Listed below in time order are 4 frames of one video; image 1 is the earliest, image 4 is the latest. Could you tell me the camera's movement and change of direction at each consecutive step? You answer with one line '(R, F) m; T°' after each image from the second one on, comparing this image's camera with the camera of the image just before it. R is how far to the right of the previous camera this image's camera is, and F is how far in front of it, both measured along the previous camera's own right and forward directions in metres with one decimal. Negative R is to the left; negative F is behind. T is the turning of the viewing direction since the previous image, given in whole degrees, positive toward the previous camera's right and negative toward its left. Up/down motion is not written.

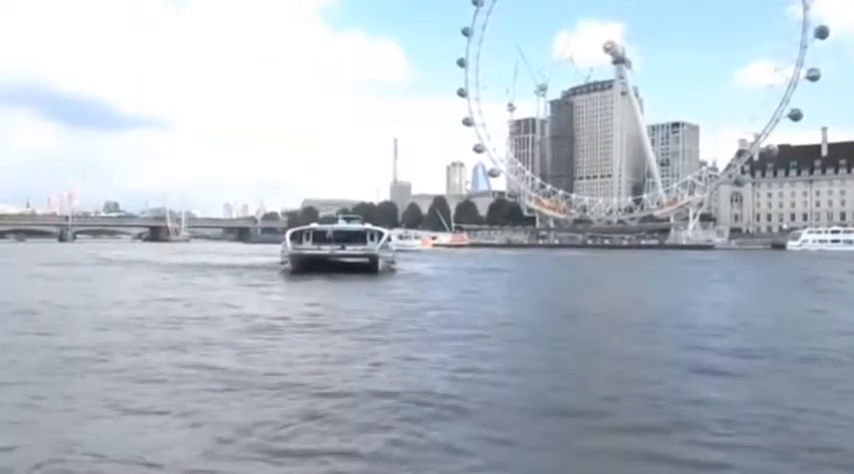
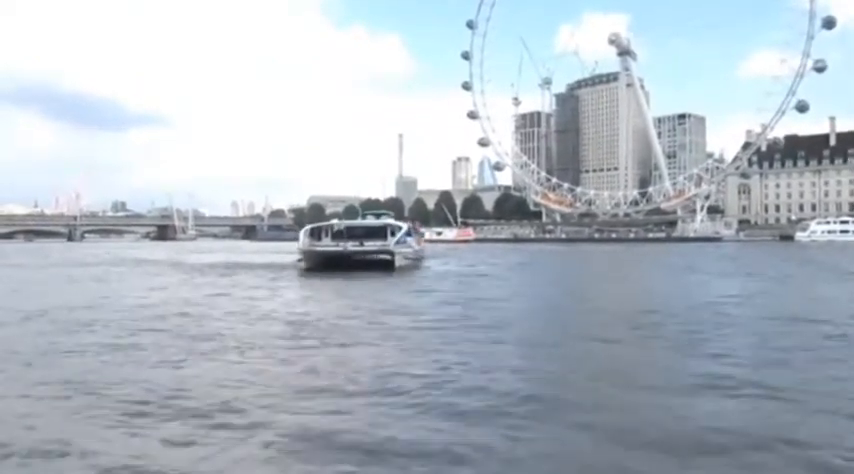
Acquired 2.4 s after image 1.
(-0.2, +0.2) m; 0°
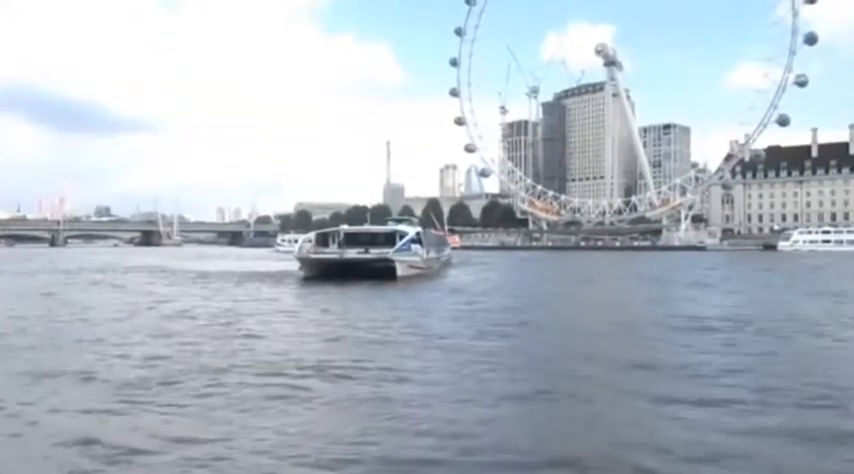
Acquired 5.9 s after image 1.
(-0.4, -2.4) m; +1°
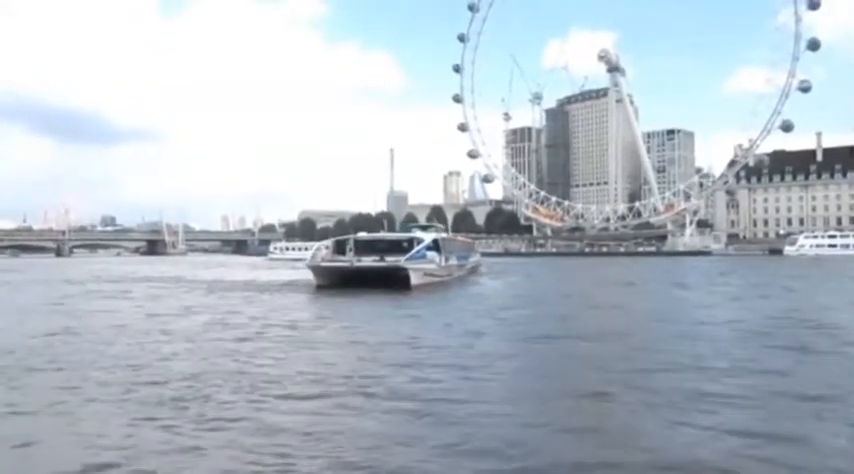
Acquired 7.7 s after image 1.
(-0.1, -0.1) m; 0°
